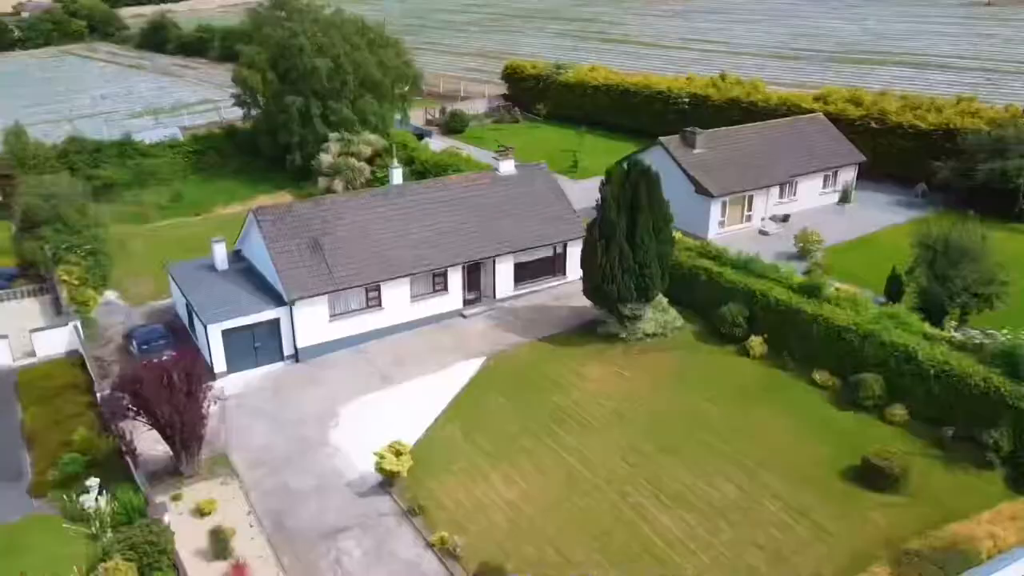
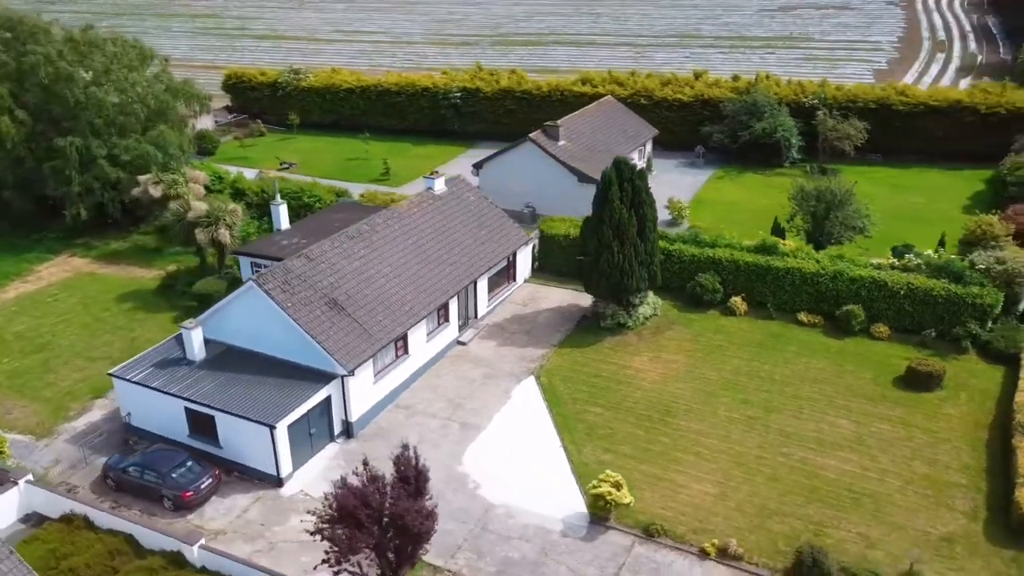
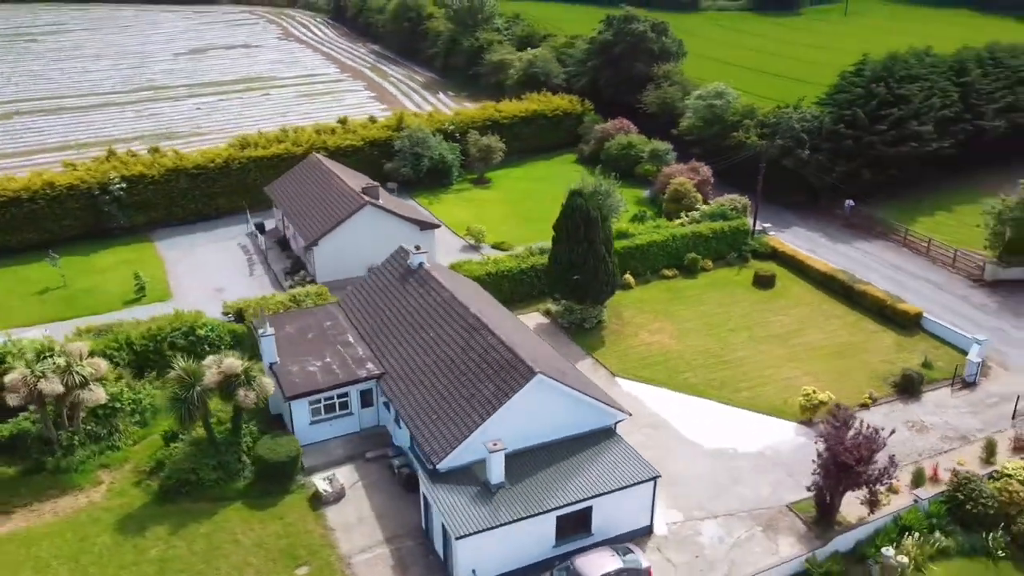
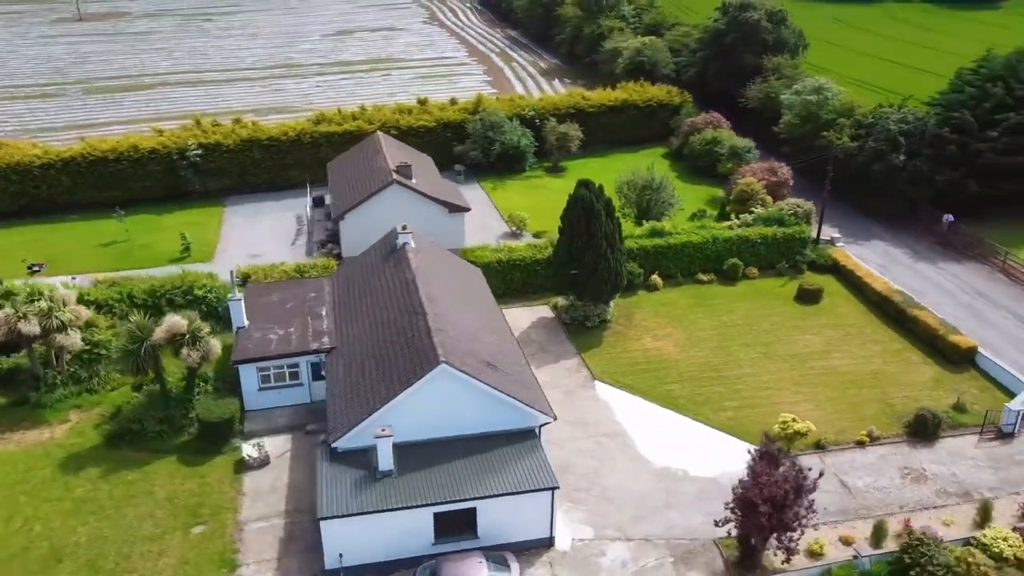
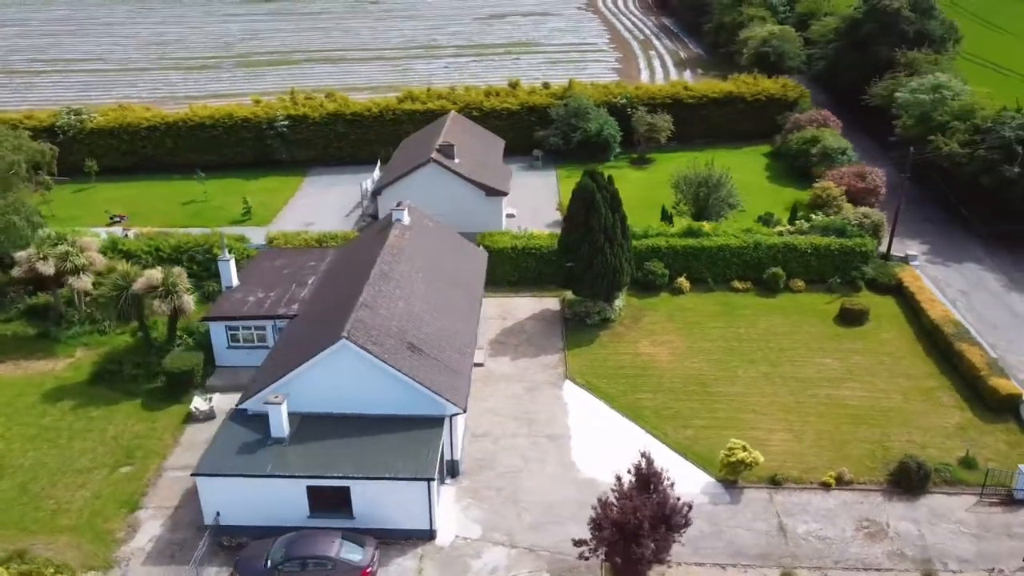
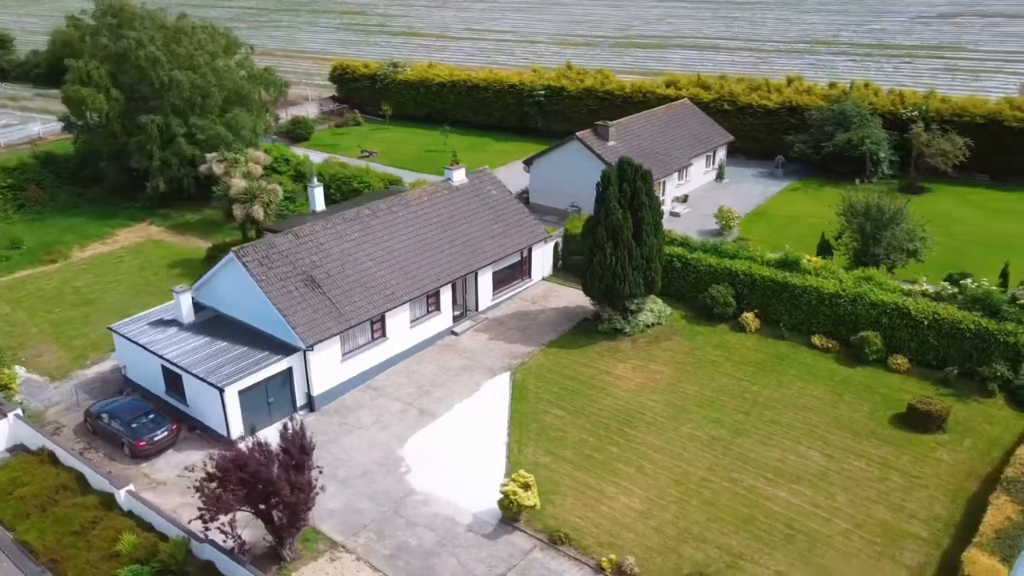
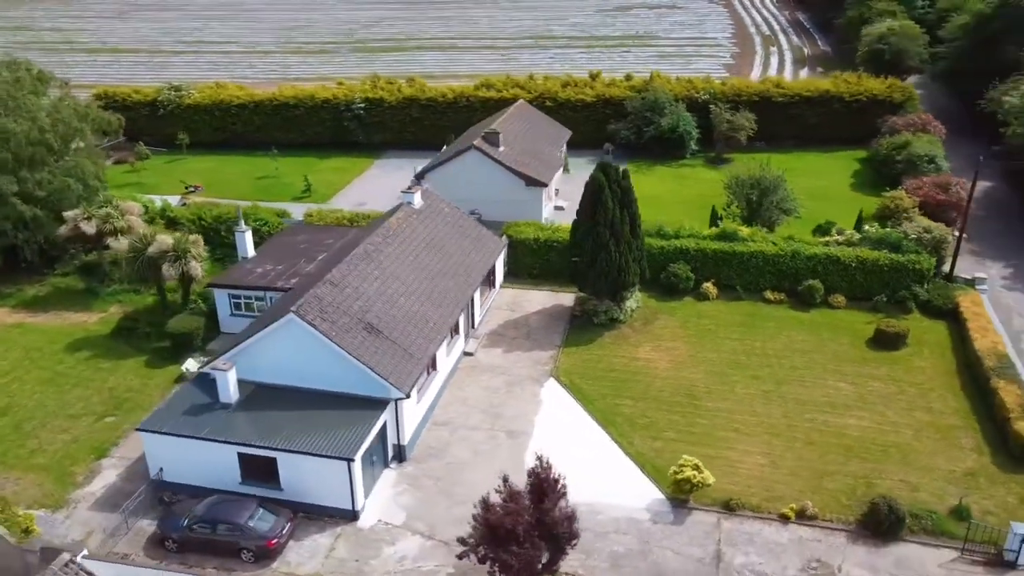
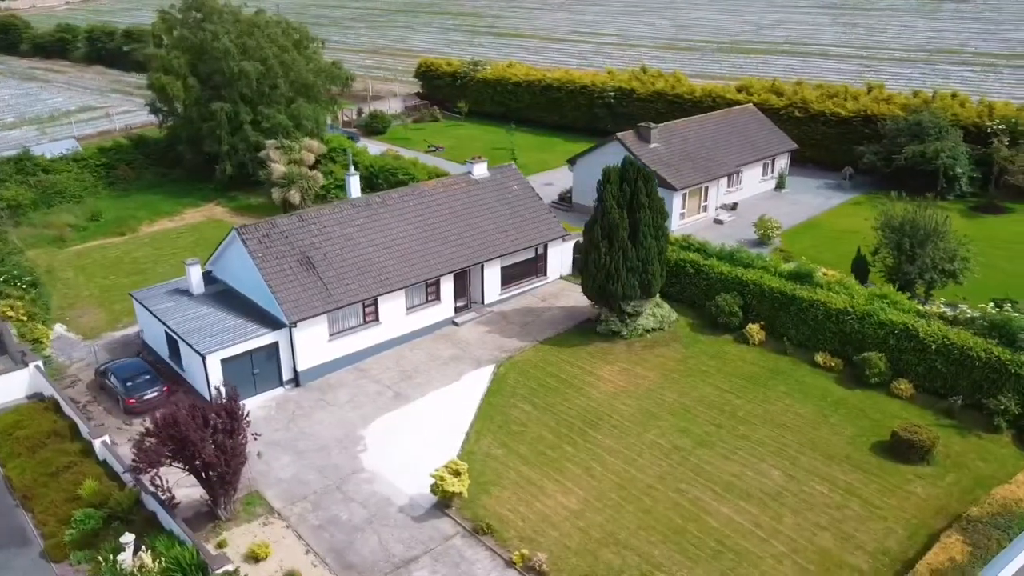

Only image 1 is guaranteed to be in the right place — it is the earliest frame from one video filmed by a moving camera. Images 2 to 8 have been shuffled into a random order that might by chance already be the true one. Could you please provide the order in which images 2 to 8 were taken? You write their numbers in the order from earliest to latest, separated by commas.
8, 6, 2, 7, 5, 4, 3
